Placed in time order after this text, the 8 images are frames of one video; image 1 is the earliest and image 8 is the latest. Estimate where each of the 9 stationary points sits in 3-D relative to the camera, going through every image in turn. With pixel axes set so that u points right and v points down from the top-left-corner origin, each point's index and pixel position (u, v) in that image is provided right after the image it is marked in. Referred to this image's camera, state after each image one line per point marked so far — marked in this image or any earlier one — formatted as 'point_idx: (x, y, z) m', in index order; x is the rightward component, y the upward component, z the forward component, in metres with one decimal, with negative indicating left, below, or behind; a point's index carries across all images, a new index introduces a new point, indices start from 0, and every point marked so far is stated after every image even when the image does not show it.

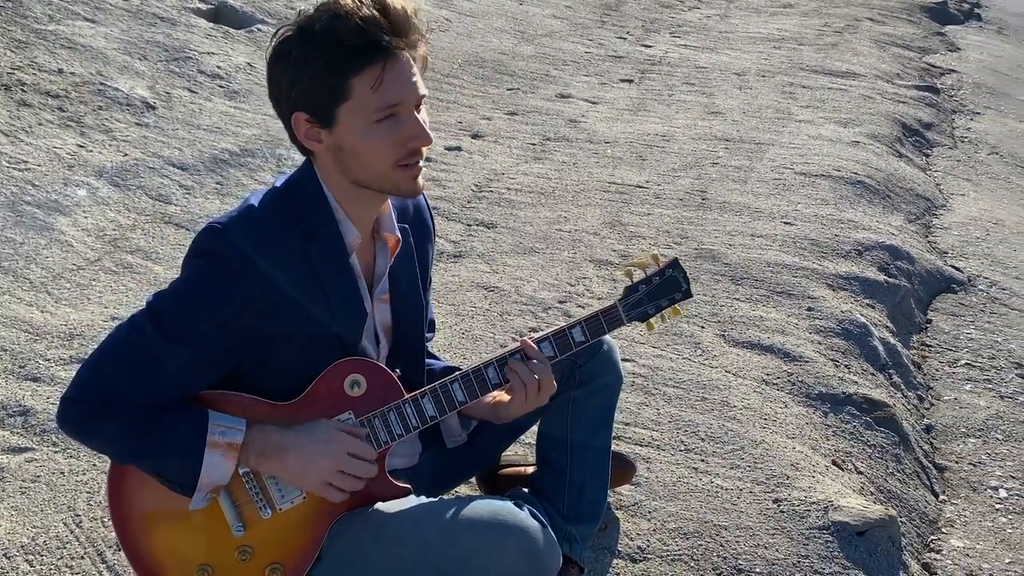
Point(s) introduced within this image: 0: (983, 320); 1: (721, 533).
0: (+2.4, -0.2, +4.8) m
1: (+0.6, -0.7, +2.7) m
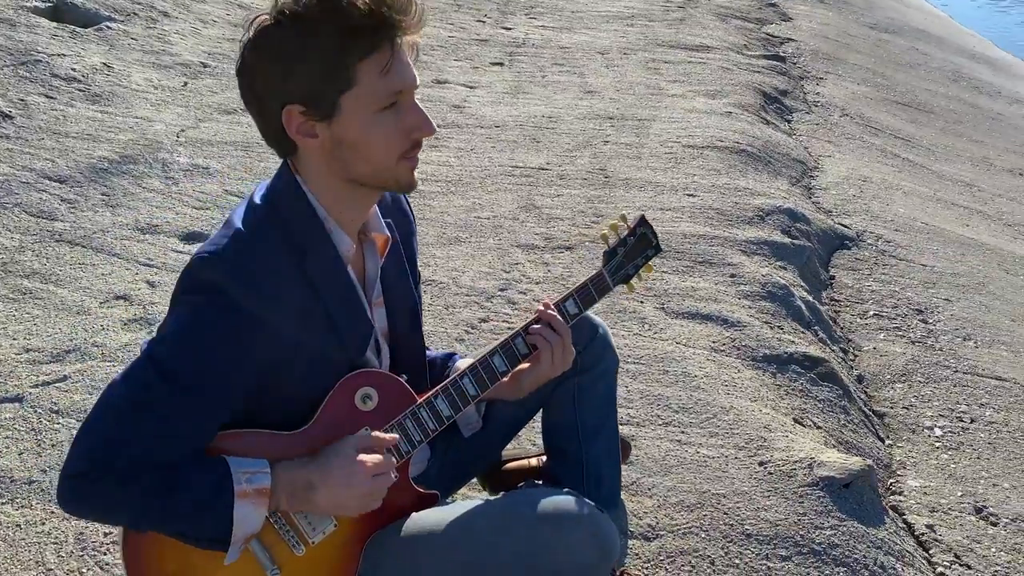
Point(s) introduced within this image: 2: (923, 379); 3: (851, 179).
0: (+2.0, +0.1, +5.1) m
1: (+0.6, -0.6, +2.8) m
2: (+1.8, -0.4, +4.1) m
3: (+2.5, +0.8, +6.7) m
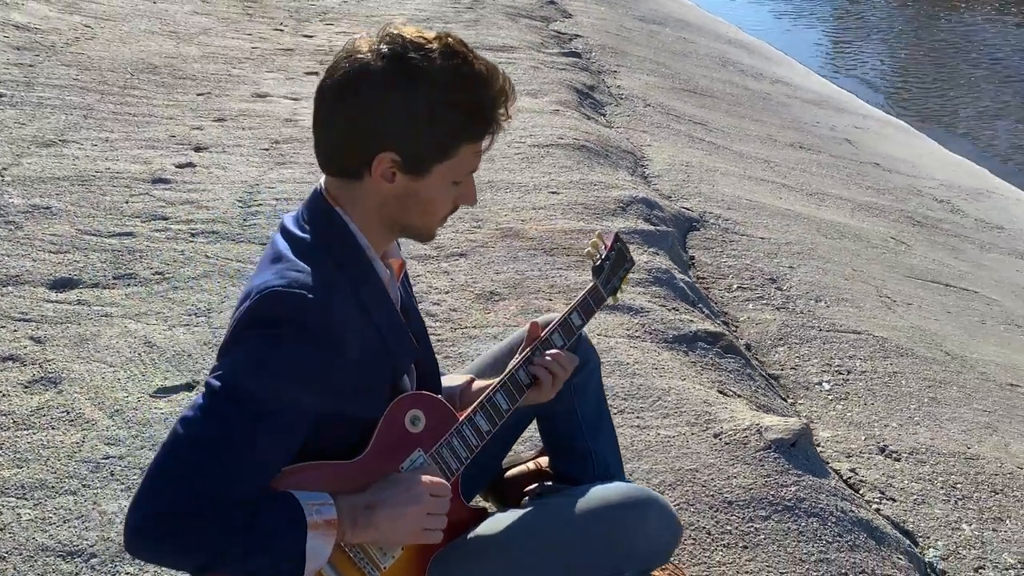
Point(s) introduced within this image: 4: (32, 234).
0: (+1.3, +0.3, +5.6) m
1: (+0.6, -0.6, +3.0) m
2: (+1.4, -0.2, +4.5) m
3: (+1.3, +1.0, +7.2) m
4: (-2.4, +0.3, +4.6) m
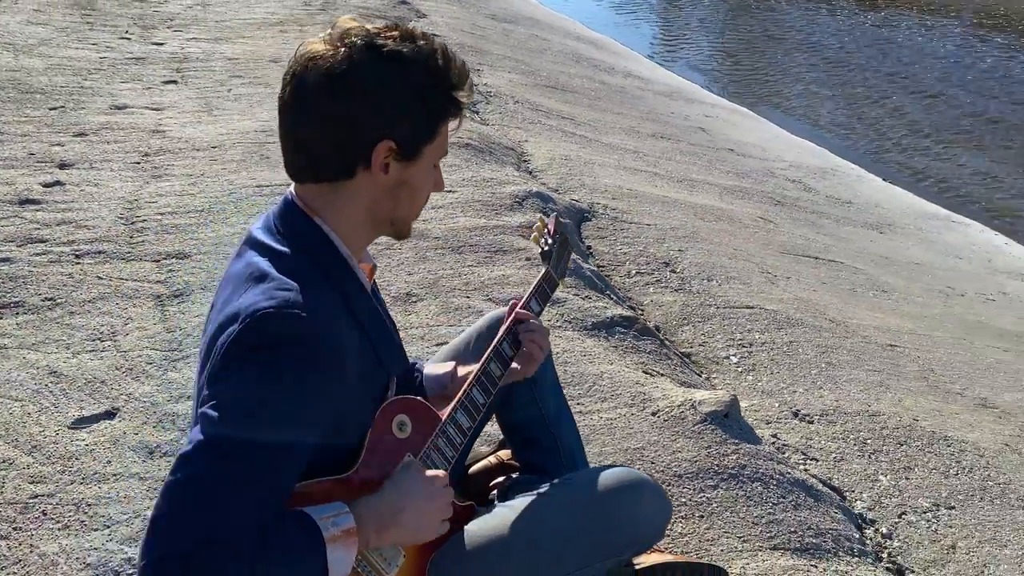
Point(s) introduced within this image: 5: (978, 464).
0: (+0.7, +0.3, +5.8) m
1: (+0.4, -0.5, +3.1) m
2: (+1.0, -0.1, +4.8) m
3: (+0.4, +1.0, +7.4) m
4: (-2.8, +0.1, +4.2) m
5: (+1.9, -0.7, +3.8) m
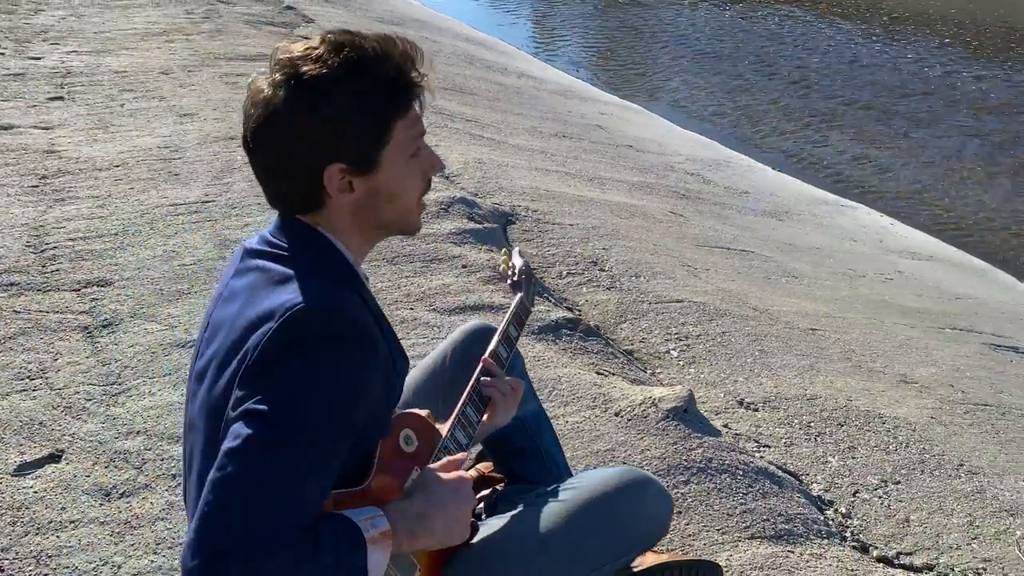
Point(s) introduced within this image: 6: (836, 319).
0: (+0.2, +0.3, +5.8) m
1: (+0.3, -0.6, +3.1) m
2: (+0.7, -0.1, +4.8) m
3: (-0.3, +1.0, +7.4) m
4: (-3.0, -0.1, +3.9) m
5: (+1.7, -0.6, +4.0) m
6: (+2.0, -0.2, +5.7) m
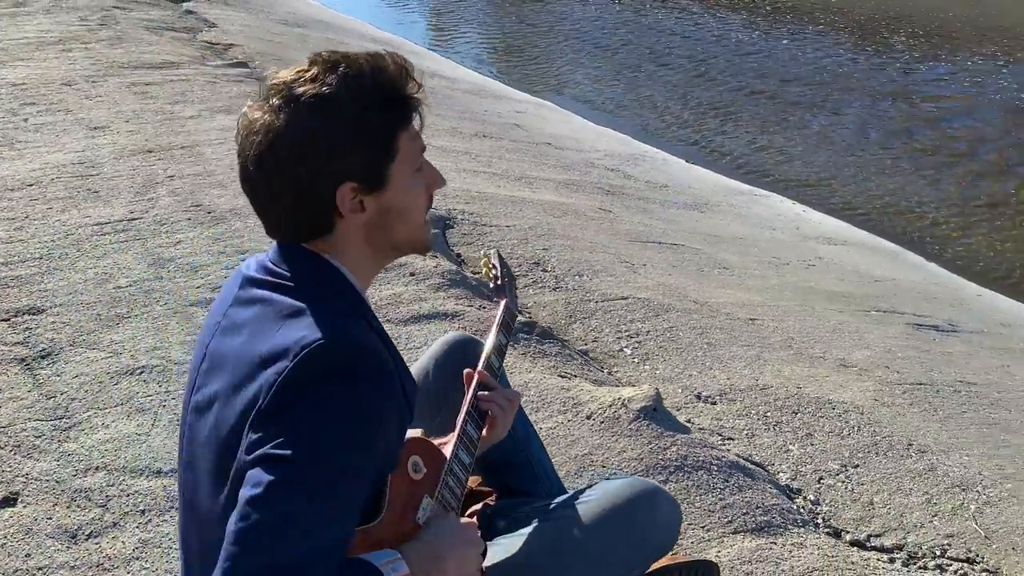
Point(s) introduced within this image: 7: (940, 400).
0: (-0.2, +0.3, +5.8) m
1: (+0.3, -0.6, +3.1) m
2: (+0.4, -0.1, +4.9) m
3: (-0.9, +1.0, +7.3) m
4: (-3.2, -0.3, +3.5) m
5: (+1.6, -0.6, +4.2) m
6: (+1.6, -0.1, +5.9) m
7: (+2.2, -0.6, +4.8) m
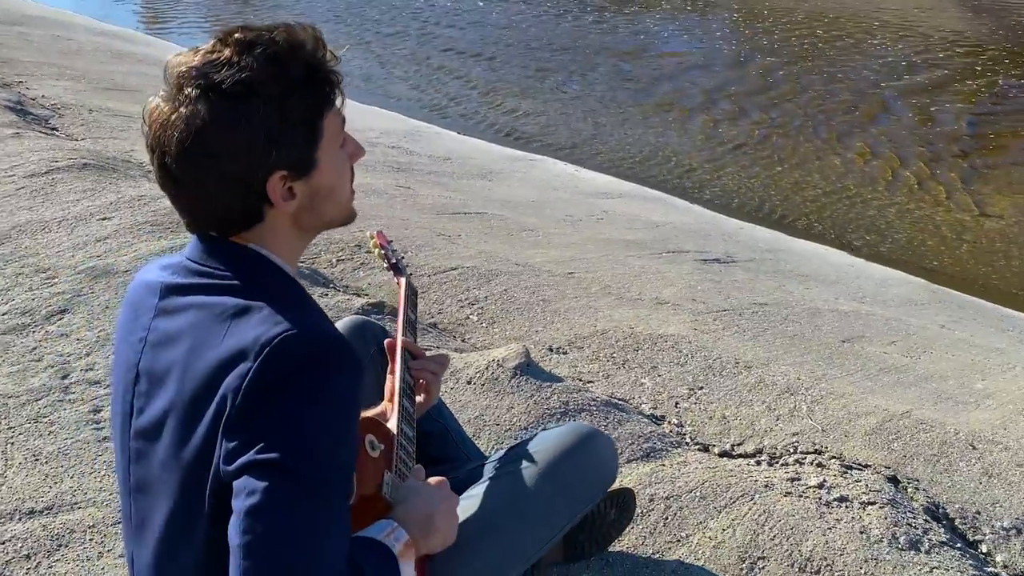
0: (-1.3, +0.4, +5.7) m
1: (-0.1, -0.5, +3.2) m
2: (-0.5, 0.0, +4.9) m
3: (-2.5, +0.9, +6.9) m
4: (-3.6, -0.6, +2.8) m
5: (+0.9, -0.3, +4.6) m
6: (+0.5, +0.2, +6.2) m
7: (+1.3, -0.2, +5.4) m
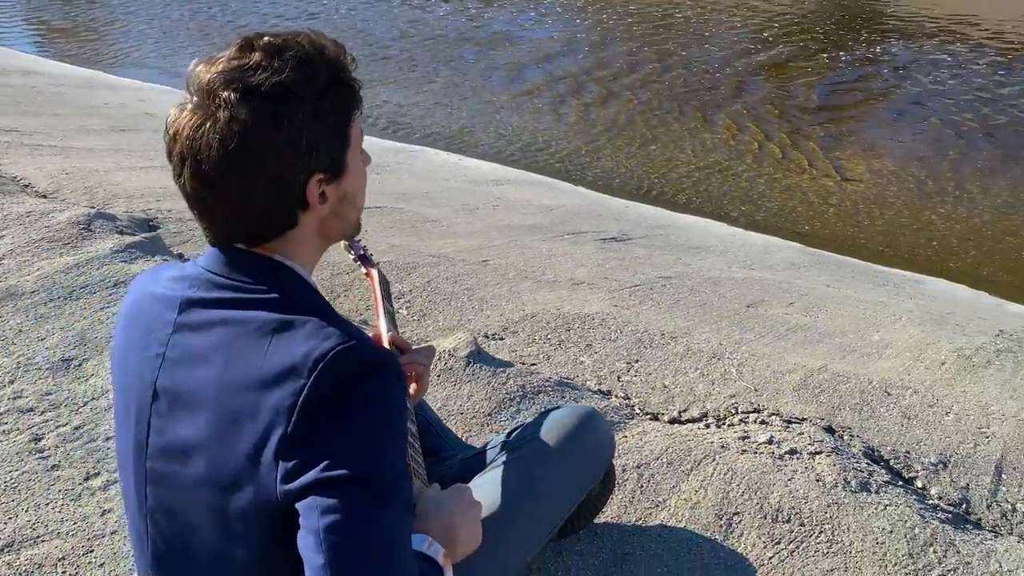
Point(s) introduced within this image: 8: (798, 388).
0: (-1.8, +0.3, +5.5) m
1: (-0.2, -0.4, +3.3) m
2: (-0.9, 0.0, +4.9) m
3: (-3.2, +0.8, +6.5) m
4: (-3.6, -0.9, +2.3) m
5: (+0.5, -0.2, +4.7) m
6: (-0.1, +0.3, +6.3) m
7: (+0.9, 0.0, +5.6) m
8: (+1.2, -0.4, +4.0) m
